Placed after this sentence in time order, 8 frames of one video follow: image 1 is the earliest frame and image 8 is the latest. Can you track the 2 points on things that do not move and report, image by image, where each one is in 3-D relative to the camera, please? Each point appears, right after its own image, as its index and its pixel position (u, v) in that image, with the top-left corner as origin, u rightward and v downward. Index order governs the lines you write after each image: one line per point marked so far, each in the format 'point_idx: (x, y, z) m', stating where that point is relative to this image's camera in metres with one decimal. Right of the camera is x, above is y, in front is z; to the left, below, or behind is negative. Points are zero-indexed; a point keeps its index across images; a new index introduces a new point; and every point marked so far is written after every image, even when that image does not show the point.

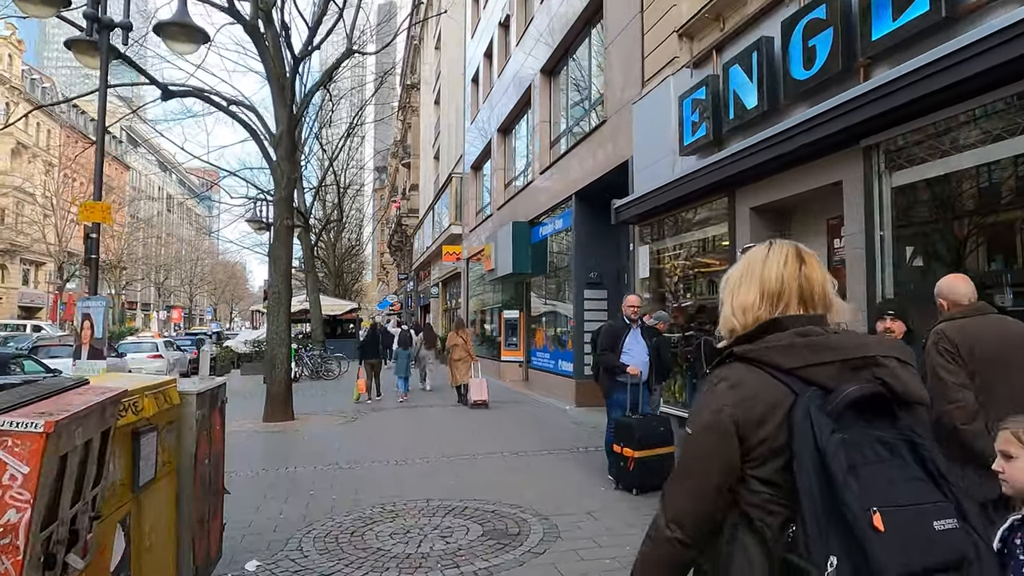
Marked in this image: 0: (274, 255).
0: (-4.1, +0.6, +11.8) m
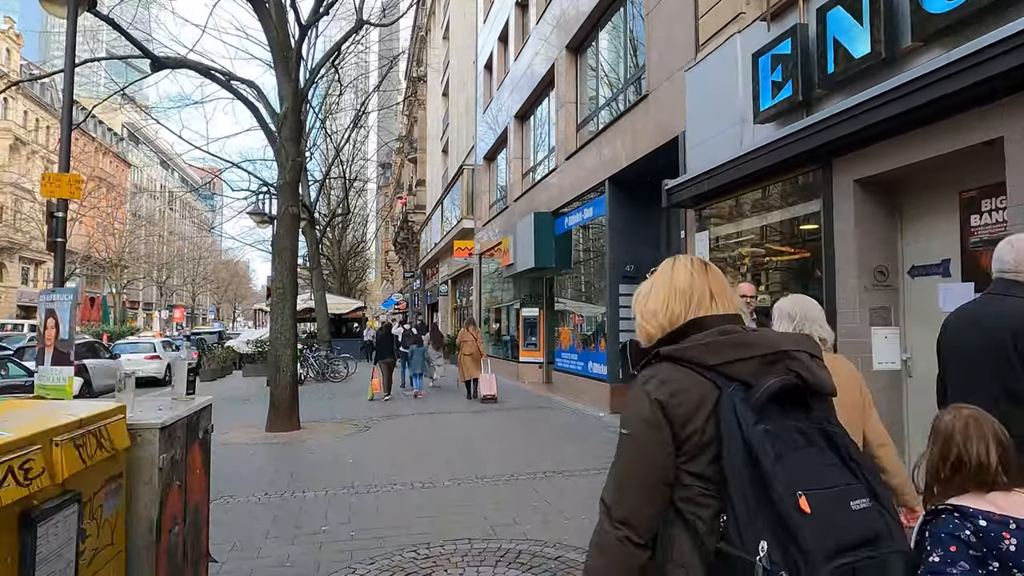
0: (-3.7, +0.6, +10.6) m
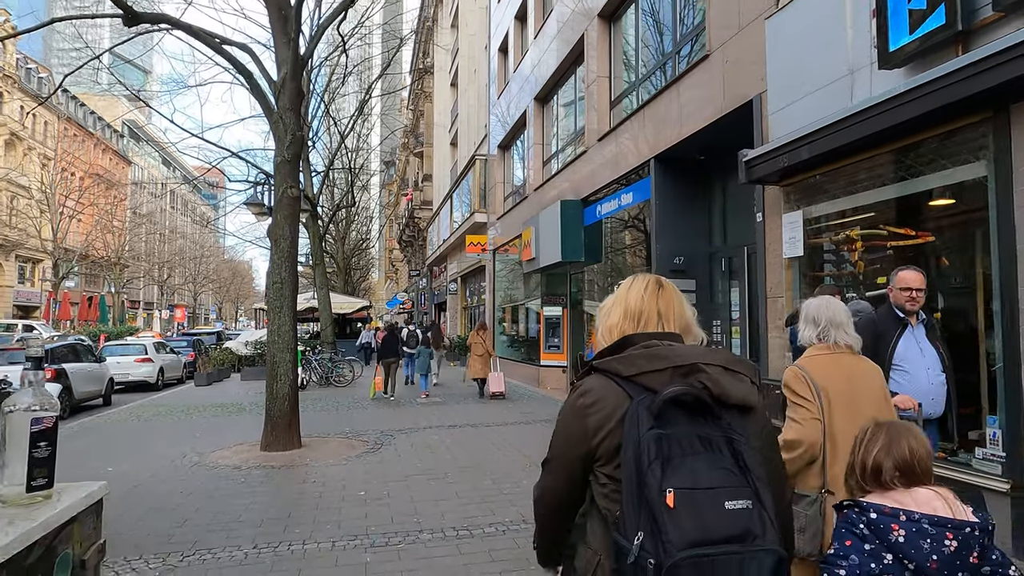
0: (-3.2, +0.7, +9.1) m
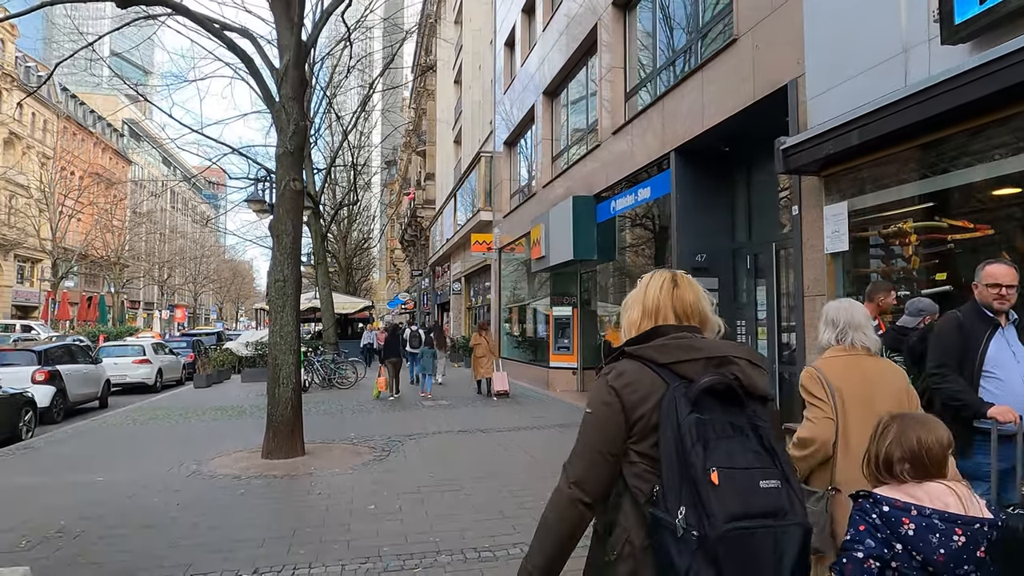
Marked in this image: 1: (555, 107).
0: (-3.0, +0.7, +8.7) m
1: (+1.1, +4.7, +17.4) m
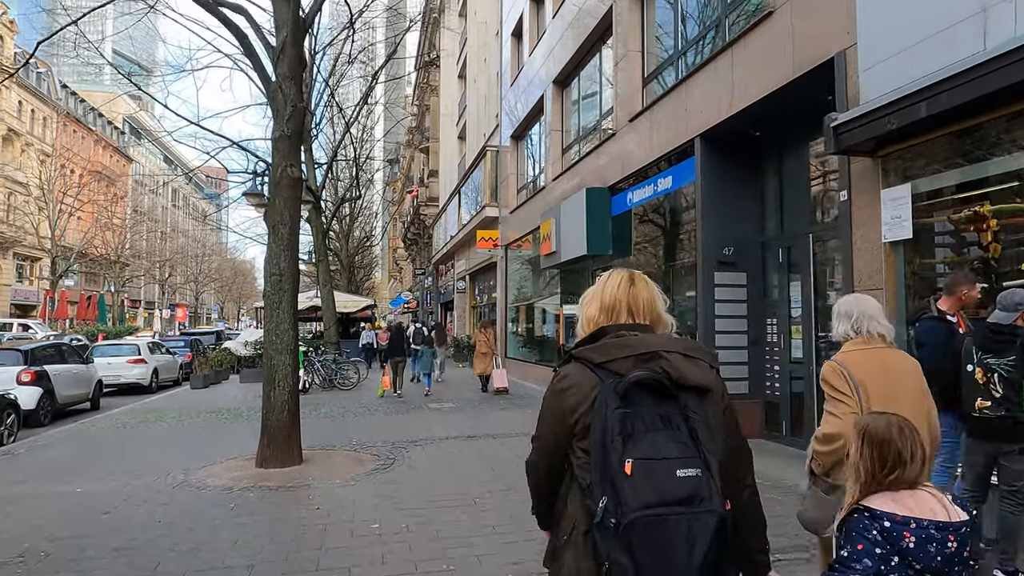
0: (-2.8, +0.8, +8.0) m
1: (+1.3, +4.7, +16.8) m
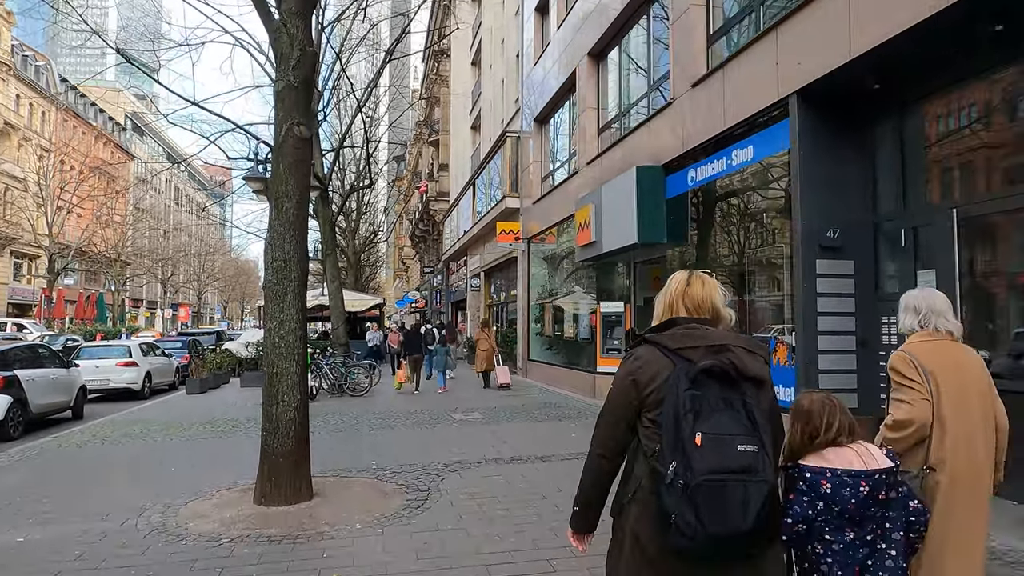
0: (-2.2, +0.9, +6.4) m
1: (+2.0, +4.8, +15.1) m
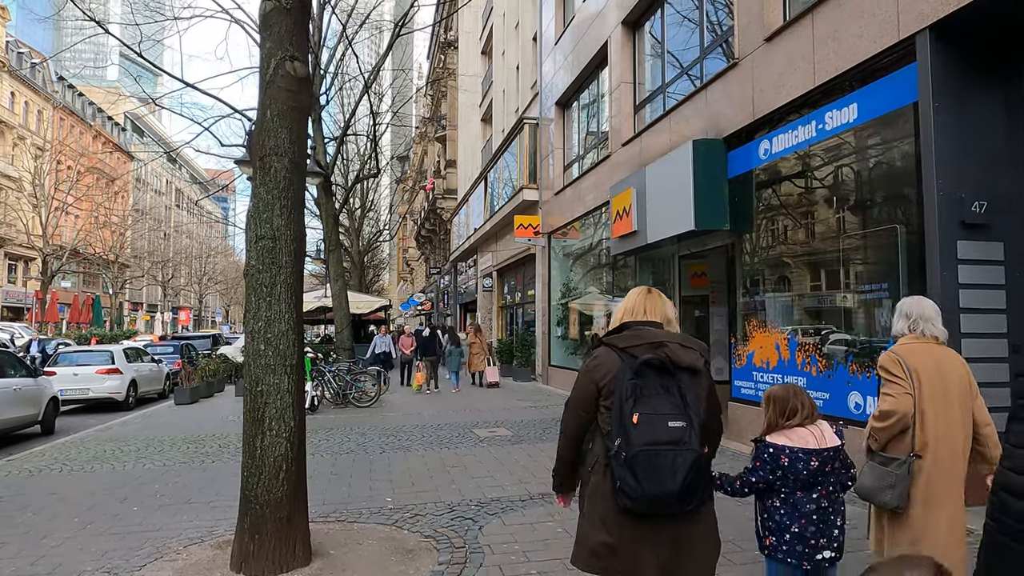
0: (-1.8, +1.0, +4.8) m
1: (+2.4, +4.9, +13.5) m
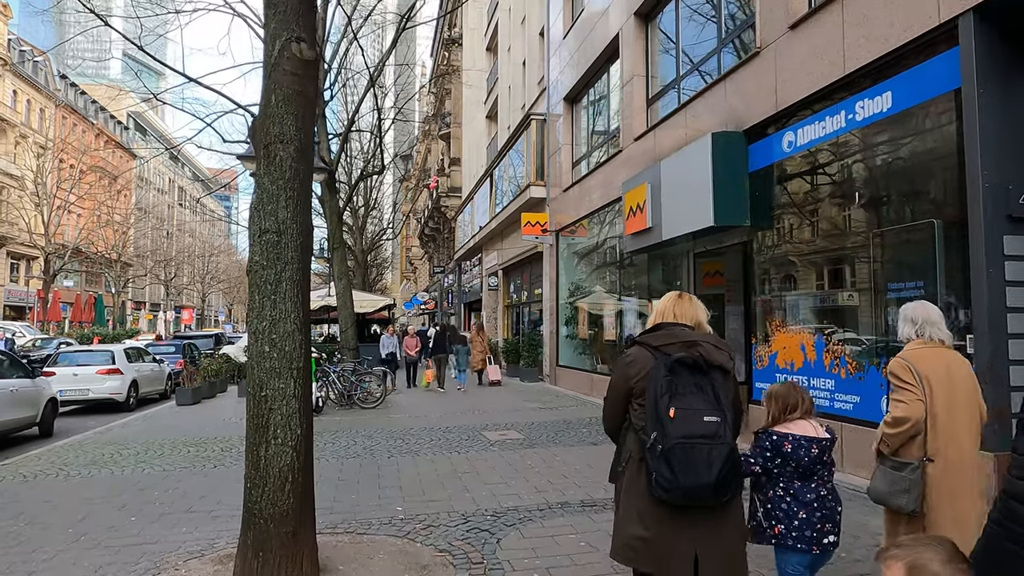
0: (-1.6, +1.0, +4.5) m
1: (+2.6, +4.9, +13.2) m
